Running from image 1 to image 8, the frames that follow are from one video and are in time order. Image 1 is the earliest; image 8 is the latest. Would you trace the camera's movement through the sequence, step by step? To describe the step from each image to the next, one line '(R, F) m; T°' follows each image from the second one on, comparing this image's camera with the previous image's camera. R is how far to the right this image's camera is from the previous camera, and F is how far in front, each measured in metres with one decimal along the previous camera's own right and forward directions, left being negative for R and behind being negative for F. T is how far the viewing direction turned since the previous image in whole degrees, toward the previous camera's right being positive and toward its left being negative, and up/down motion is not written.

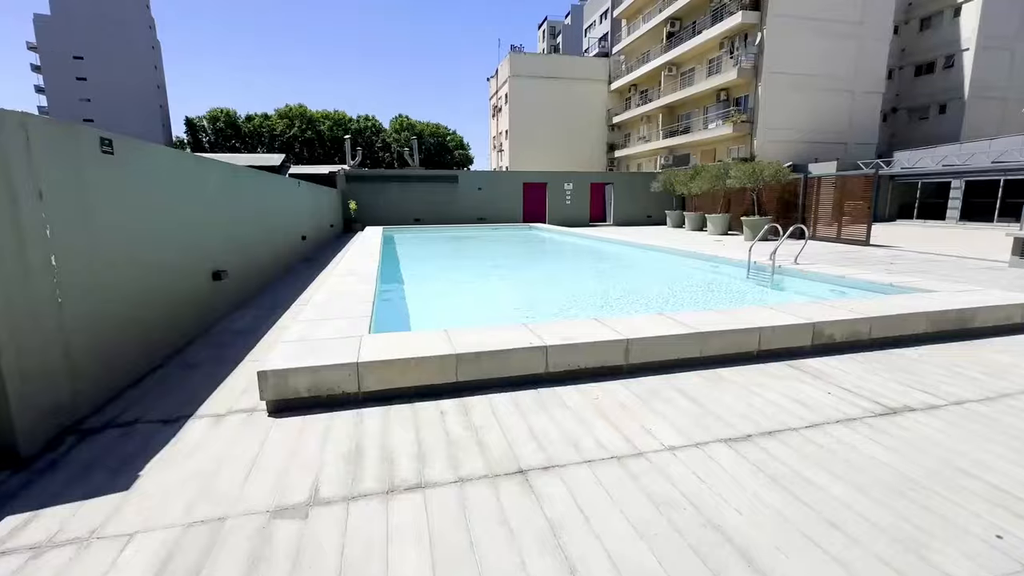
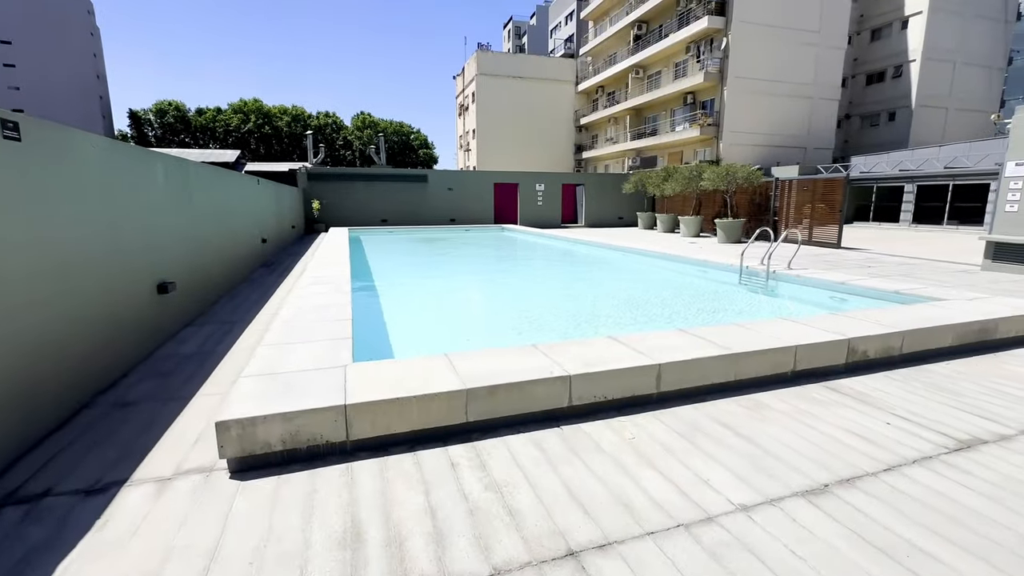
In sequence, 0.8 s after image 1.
(-0.3, +0.5) m; +4°
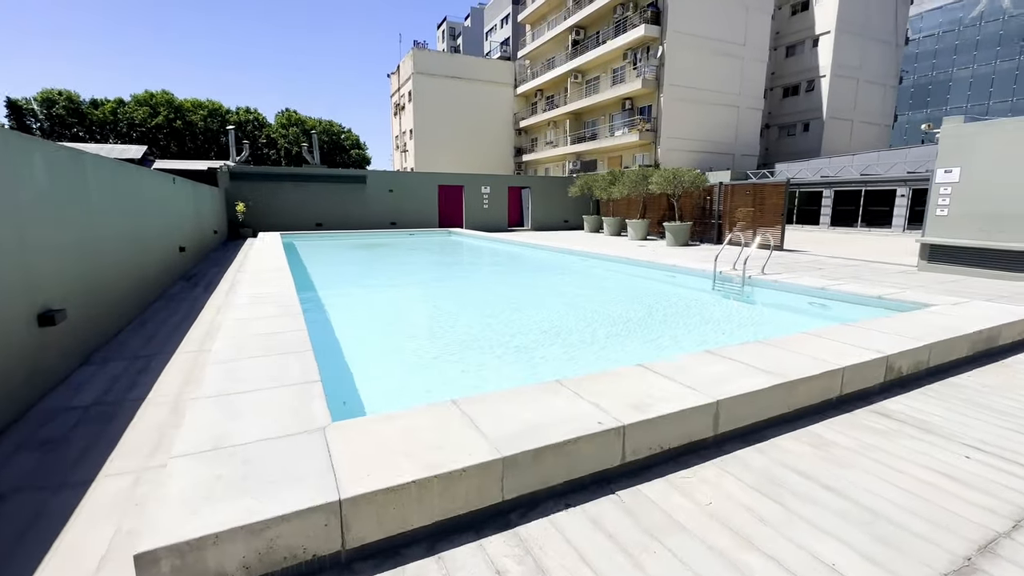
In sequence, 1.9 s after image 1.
(-0.4, +0.6) m; +8°
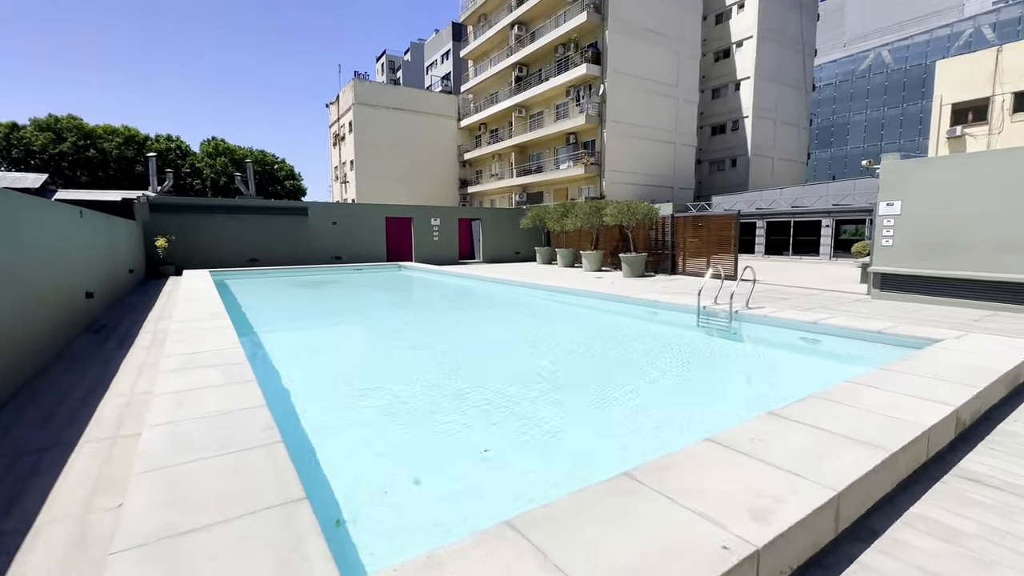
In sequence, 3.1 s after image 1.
(-0.5, +0.6) m; +7°
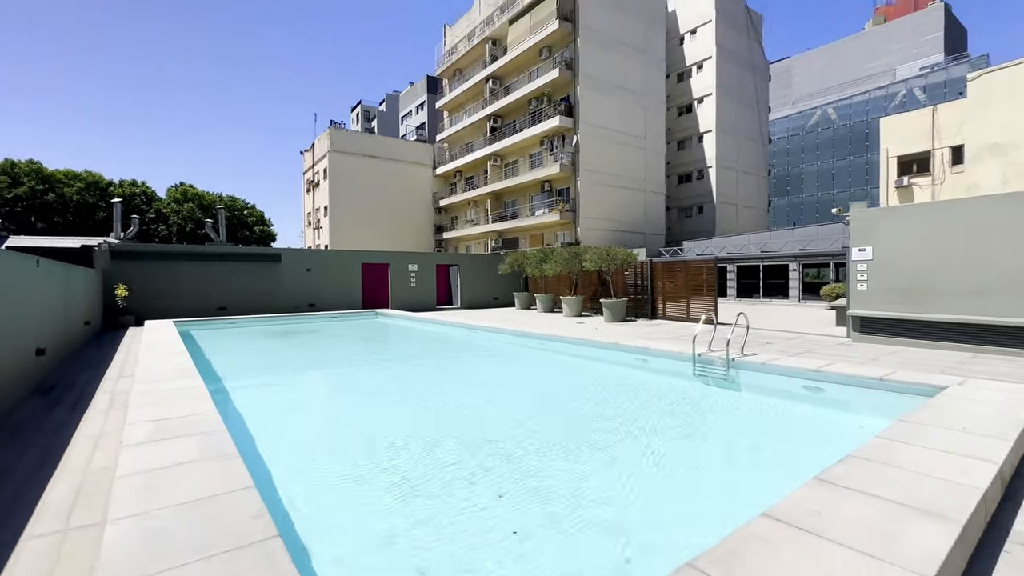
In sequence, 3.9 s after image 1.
(-0.3, +0.2) m; +3°
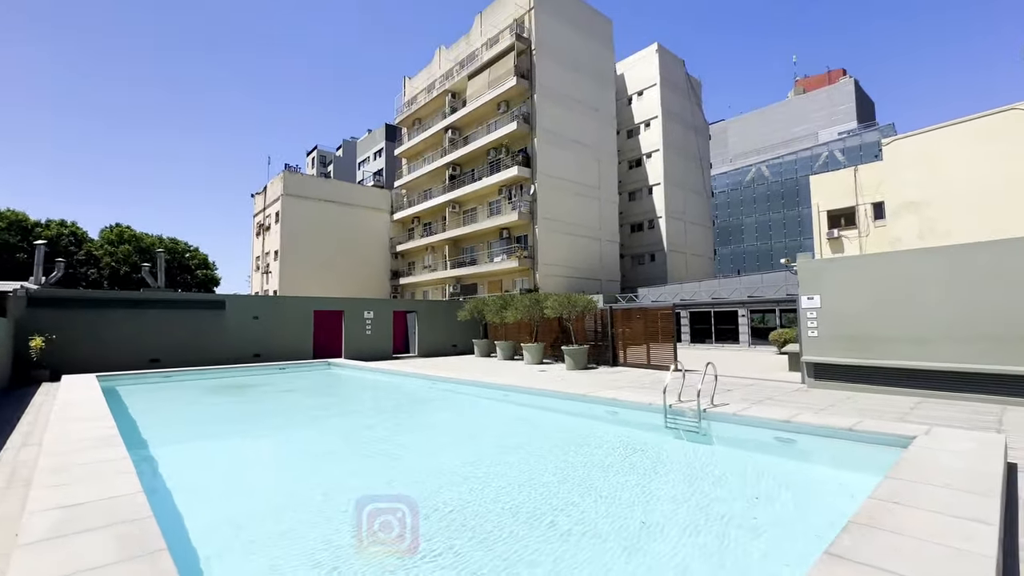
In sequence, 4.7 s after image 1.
(-0.1, +0.2) m; +5°
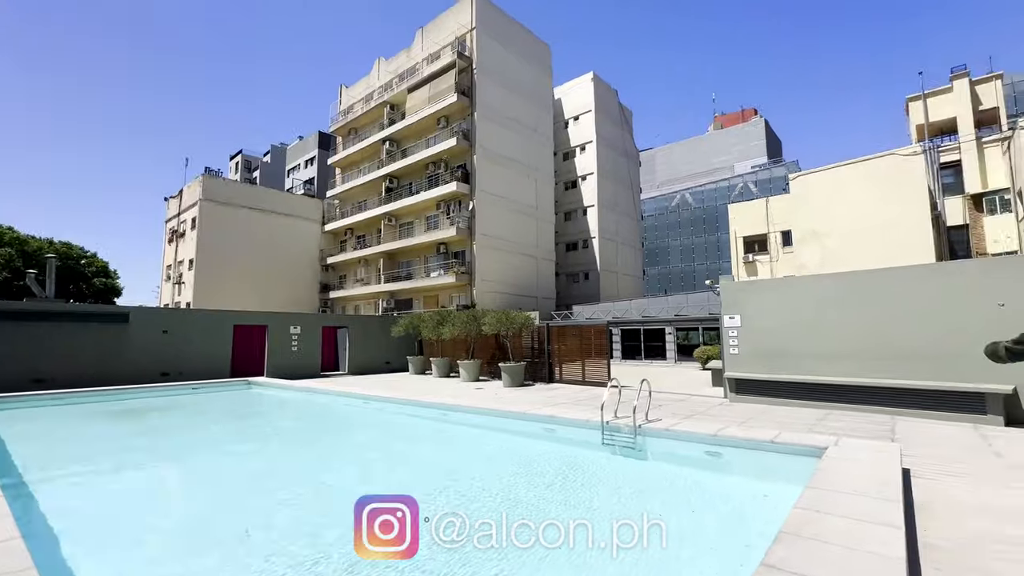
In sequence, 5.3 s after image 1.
(-0.1, +0.1) m; +8°
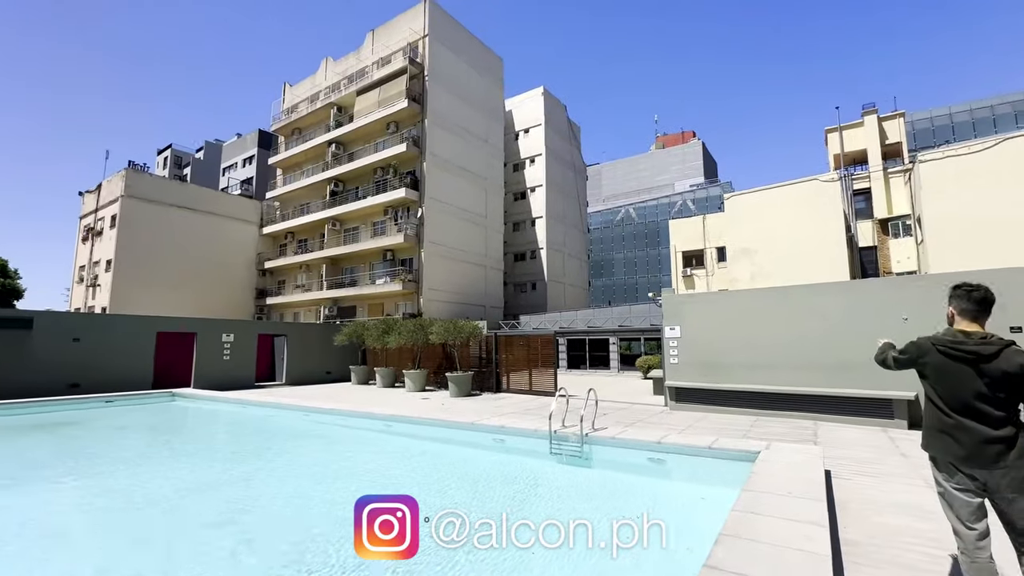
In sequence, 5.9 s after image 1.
(0.0, 0.0) m; +6°
